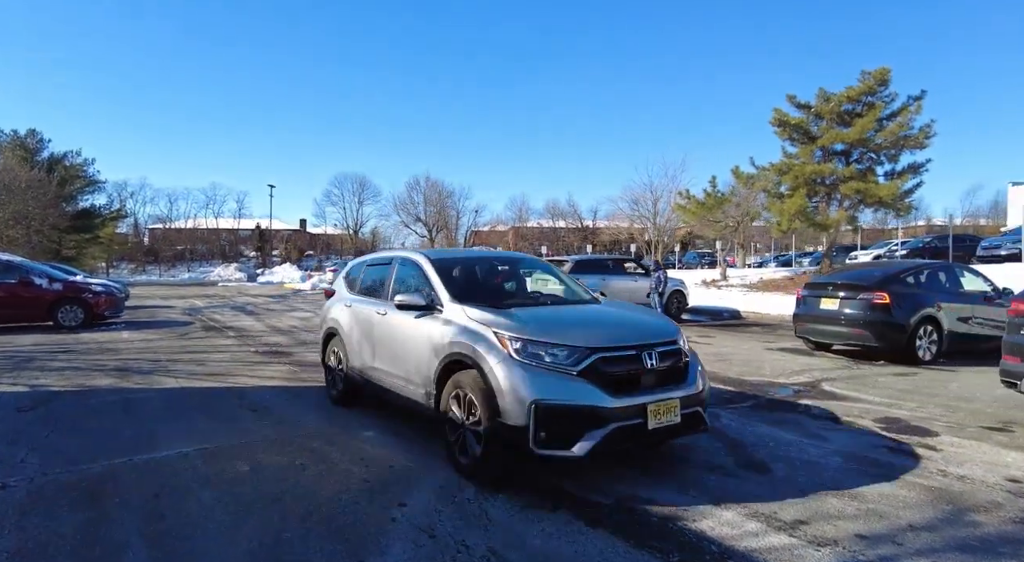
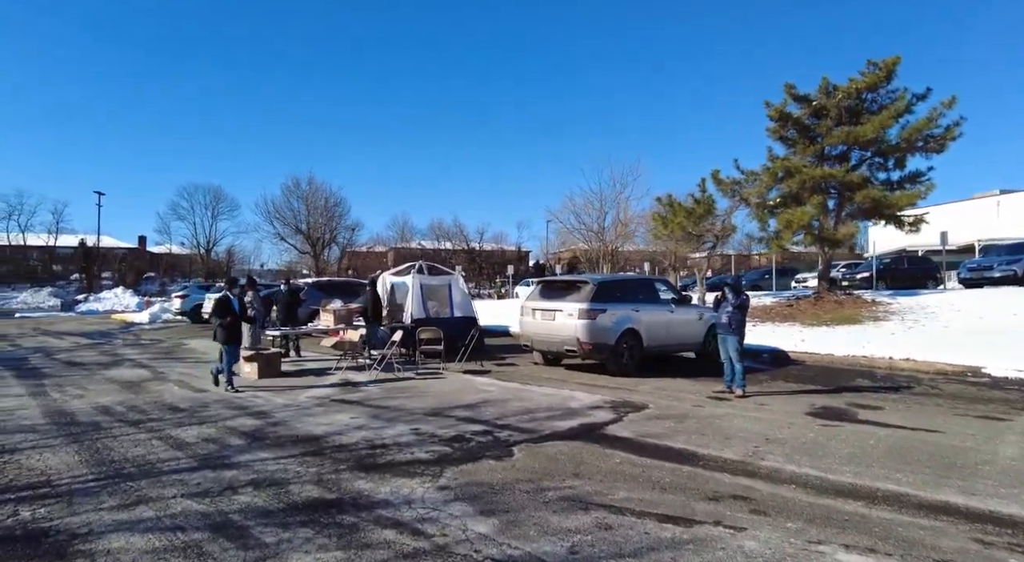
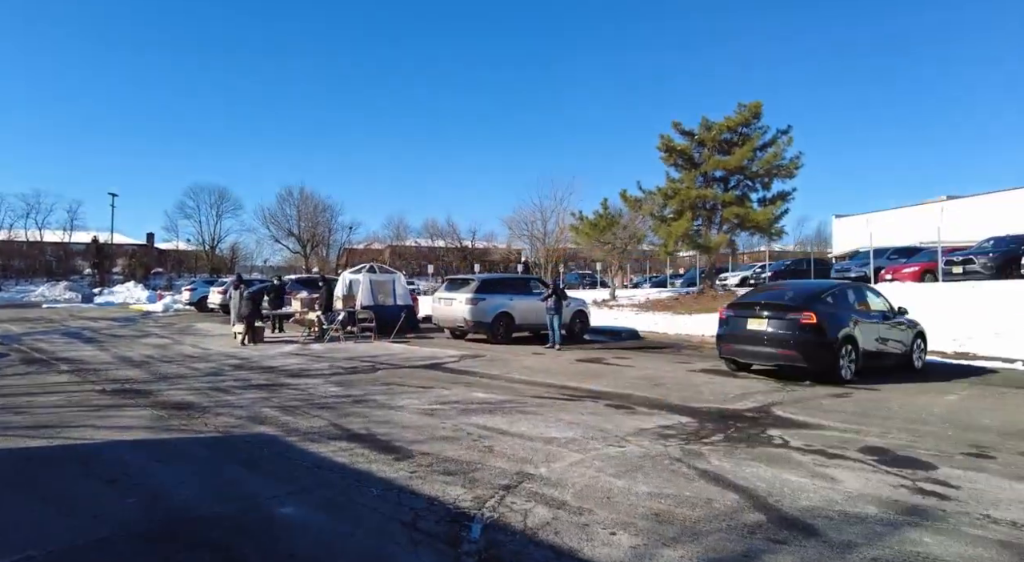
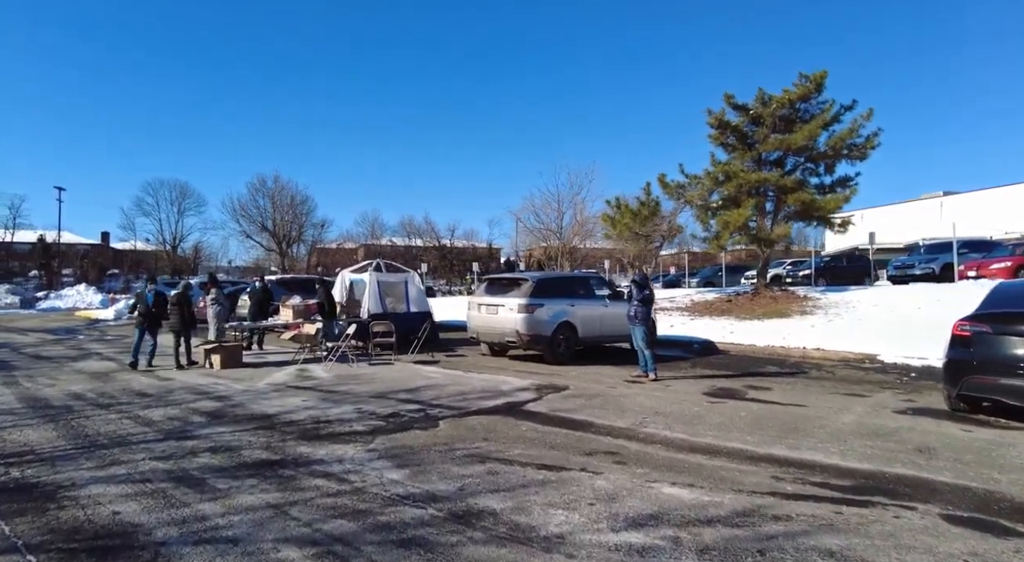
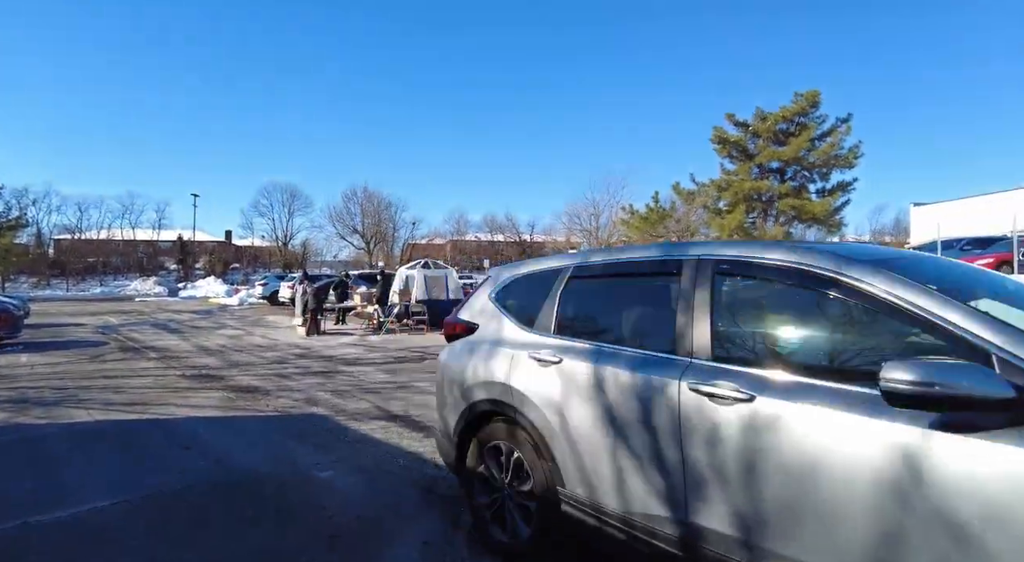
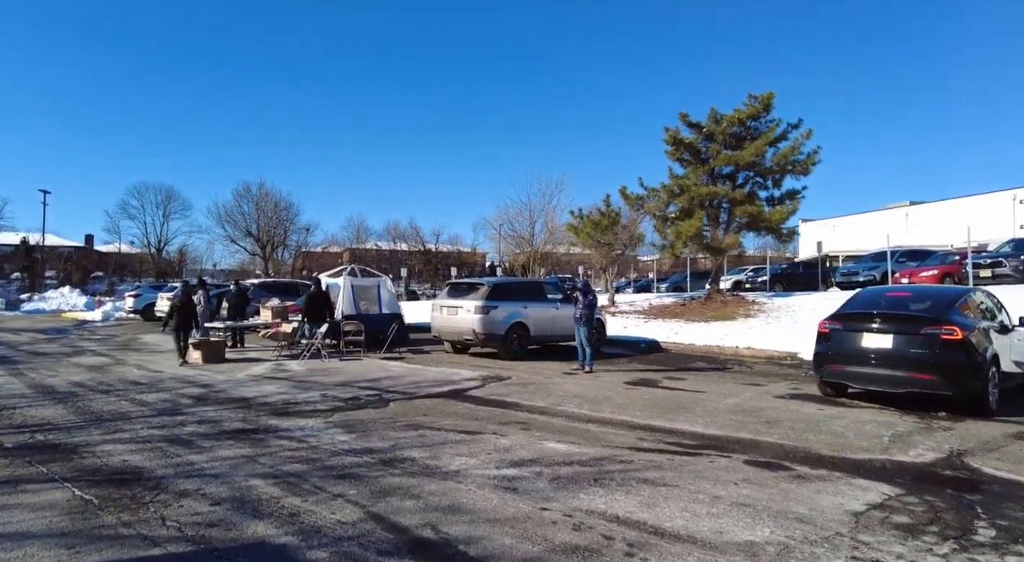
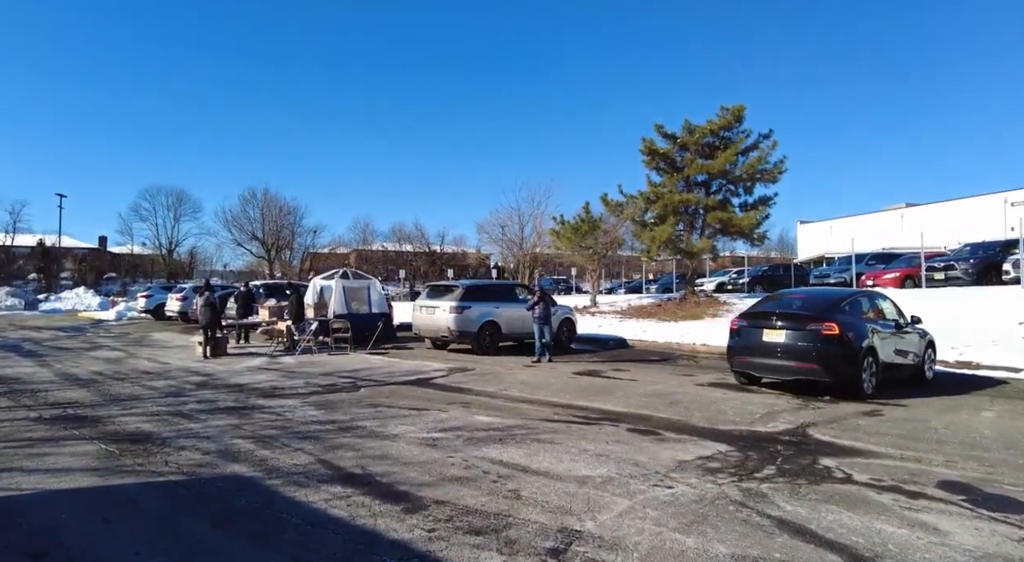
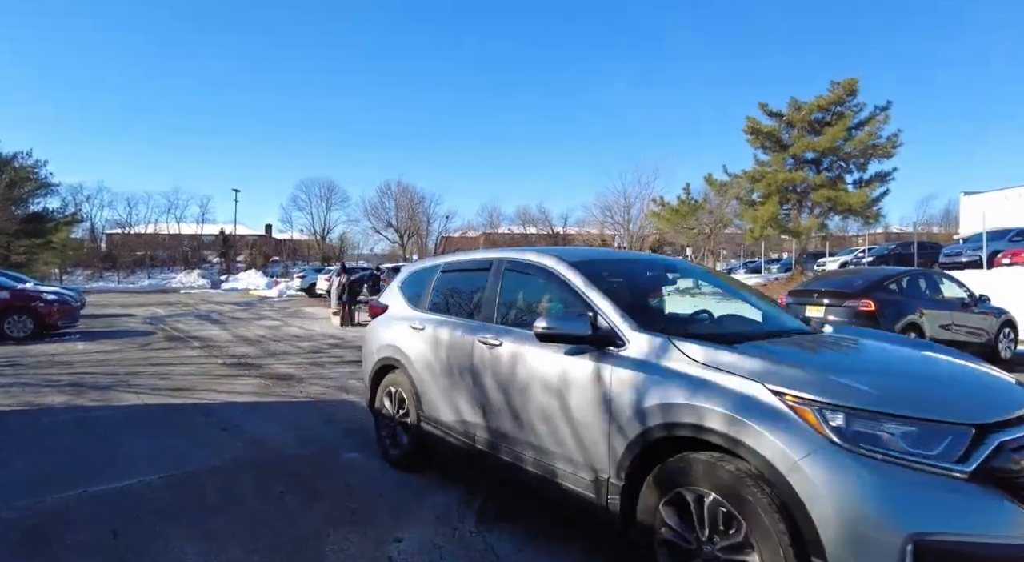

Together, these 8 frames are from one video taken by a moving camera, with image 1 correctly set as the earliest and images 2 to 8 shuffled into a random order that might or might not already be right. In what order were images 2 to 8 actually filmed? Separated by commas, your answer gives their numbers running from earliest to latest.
8, 5, 3, 7, 6, 4, 2
